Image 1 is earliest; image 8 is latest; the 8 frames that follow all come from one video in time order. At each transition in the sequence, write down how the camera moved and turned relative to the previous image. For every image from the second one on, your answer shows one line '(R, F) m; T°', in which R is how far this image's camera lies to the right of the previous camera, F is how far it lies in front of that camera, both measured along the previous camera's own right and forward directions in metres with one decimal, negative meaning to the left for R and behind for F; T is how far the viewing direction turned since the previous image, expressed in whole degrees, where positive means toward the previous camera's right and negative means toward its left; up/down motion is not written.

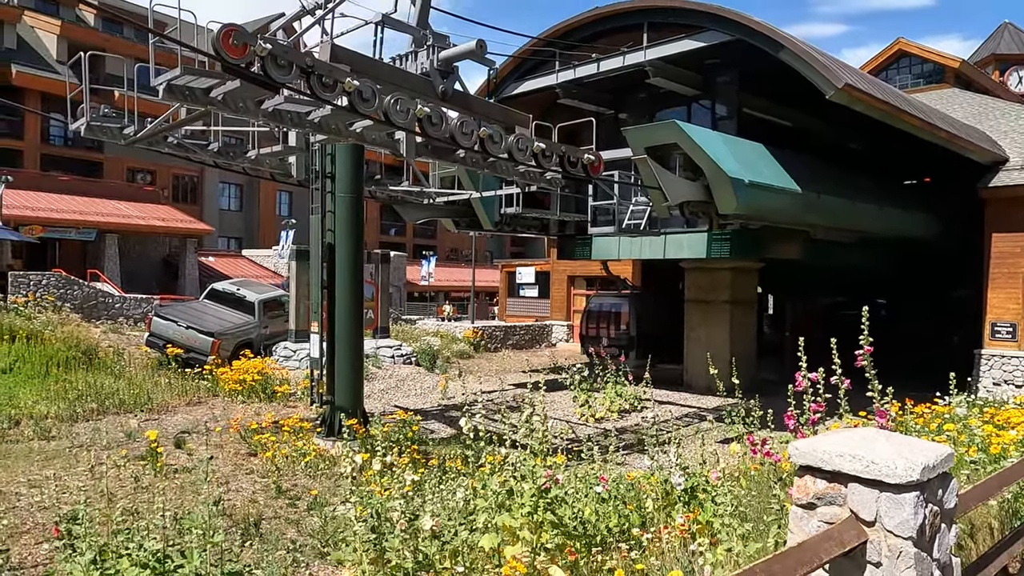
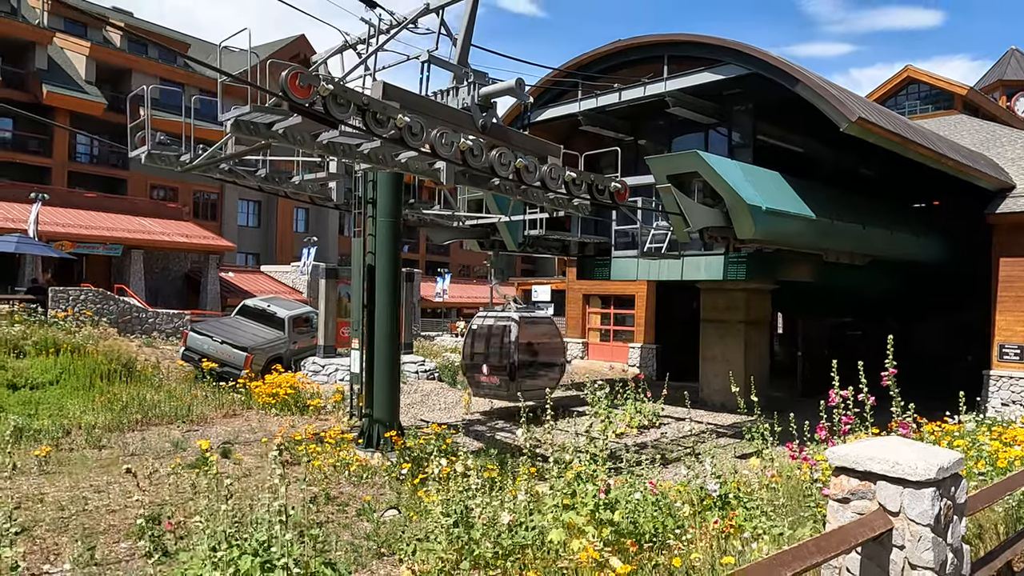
(-0.3, -0.5) m; 0°
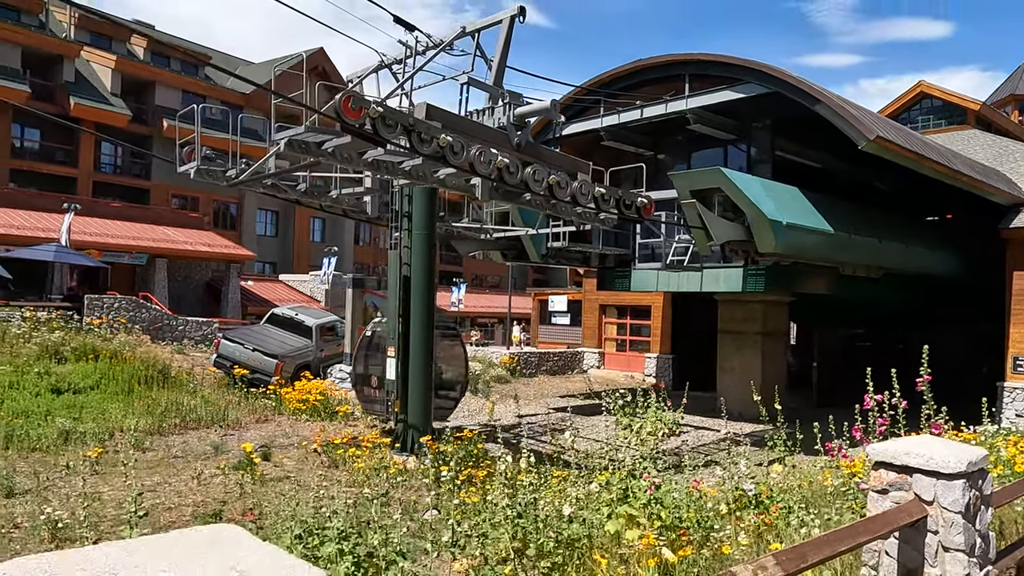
(-0.3, -0.4) m; -1°
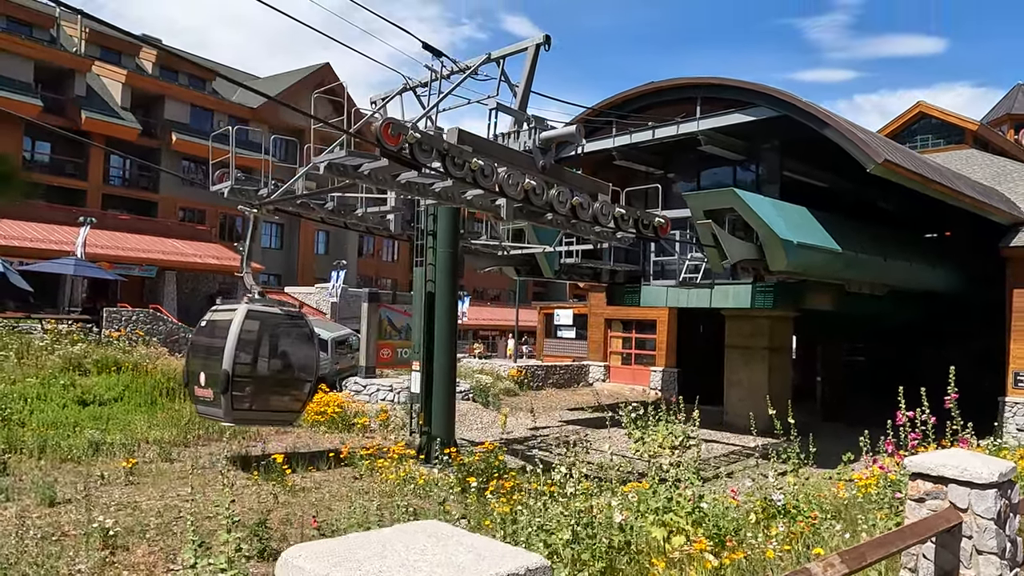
(-0.3, -0.3) m; 0°
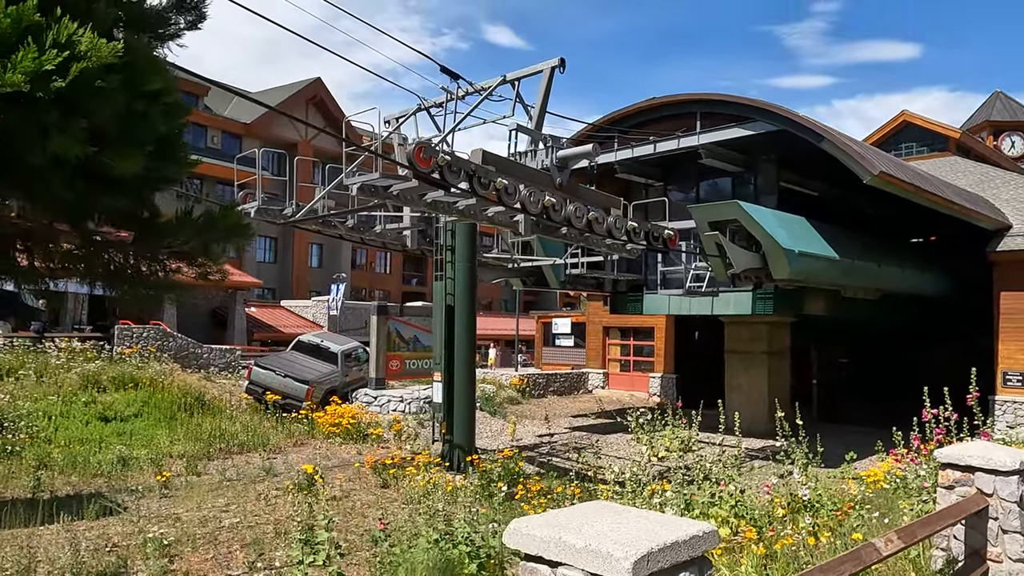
(-0.4, -0.4) m; +1°
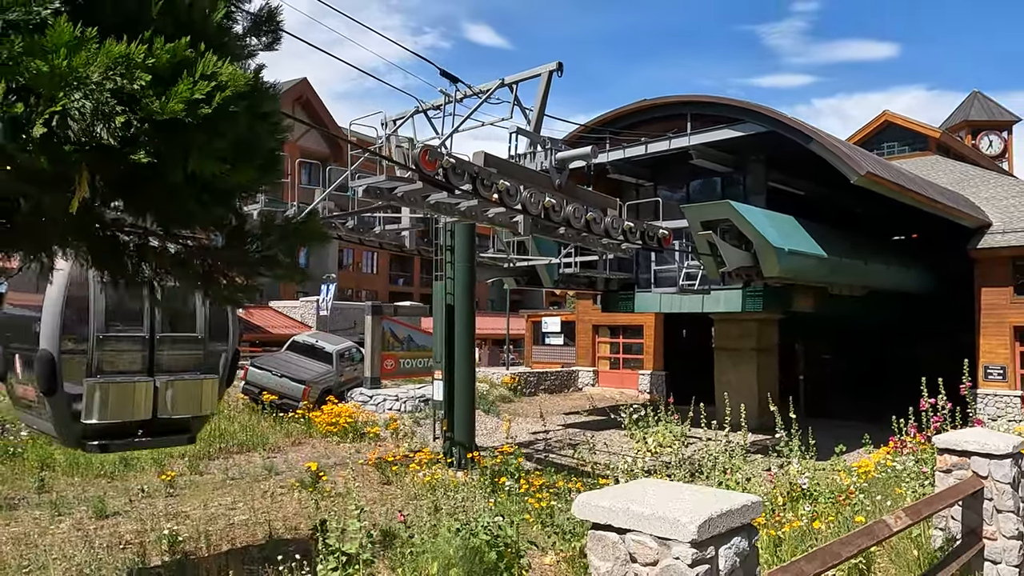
(-0.2, -0.2) m; +1°
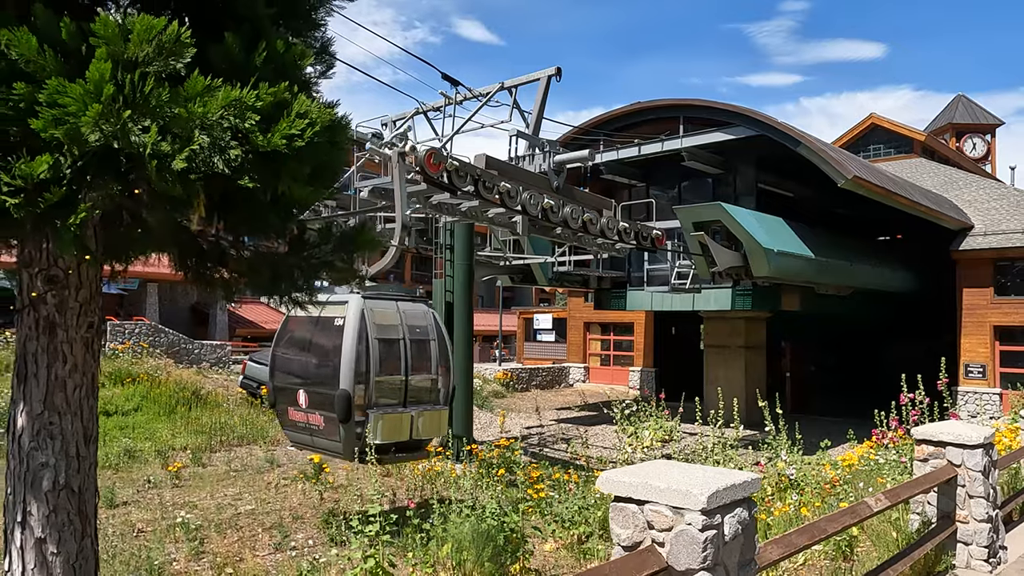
(-0.1, -0.3) m; +1°
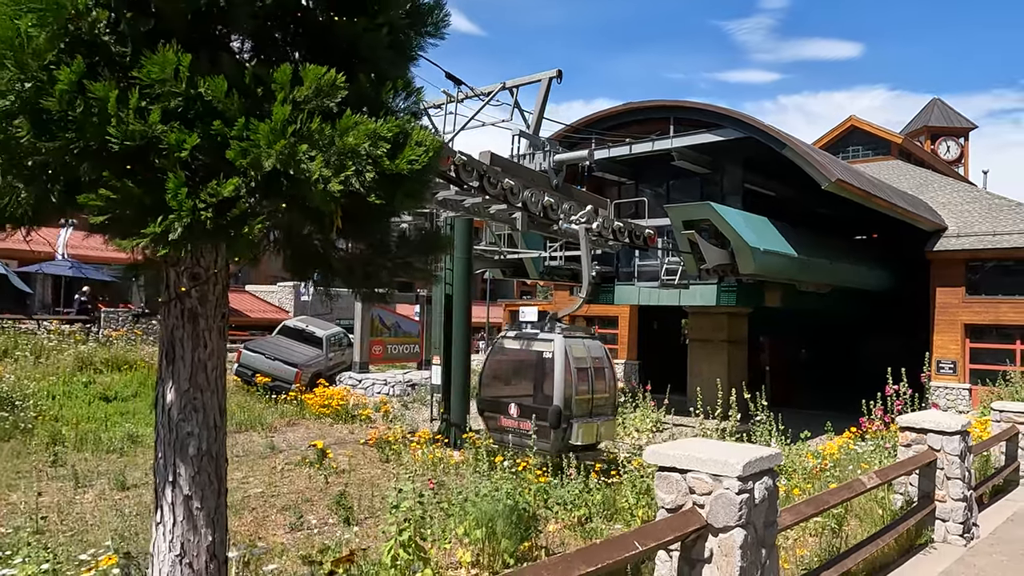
(-0.3, -0.4) m; +2°
